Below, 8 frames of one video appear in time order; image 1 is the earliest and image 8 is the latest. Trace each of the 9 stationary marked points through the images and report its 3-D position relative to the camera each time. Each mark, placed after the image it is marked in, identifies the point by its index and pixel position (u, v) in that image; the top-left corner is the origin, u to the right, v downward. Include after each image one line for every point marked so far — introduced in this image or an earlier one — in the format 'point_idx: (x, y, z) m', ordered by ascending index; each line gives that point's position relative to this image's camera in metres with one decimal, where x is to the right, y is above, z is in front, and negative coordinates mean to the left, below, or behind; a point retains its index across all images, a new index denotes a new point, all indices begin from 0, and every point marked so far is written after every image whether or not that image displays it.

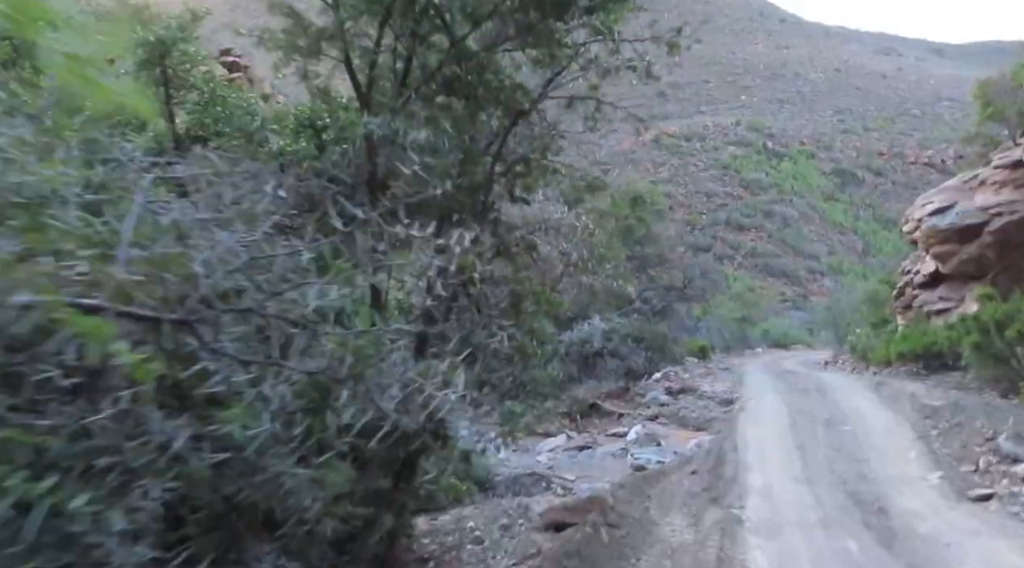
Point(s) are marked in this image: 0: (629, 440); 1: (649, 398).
0: (+1.7, -2.2, +11.1) m
1: (+2.3, -1.9, +12.9) m
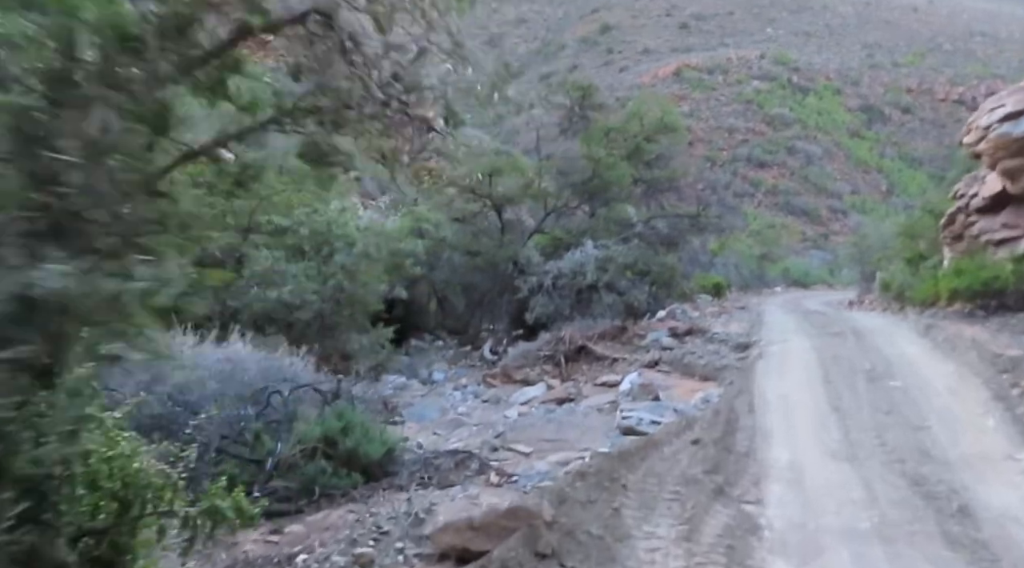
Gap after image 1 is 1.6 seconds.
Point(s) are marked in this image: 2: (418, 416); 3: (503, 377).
0: (+1.3, -1.3, +9.1) m
1: (+1.9, -0.8, +10.8) m
2: (-1.1, -1.5, +8.8) m
3: (-0.1, -1.3, +10.6) m
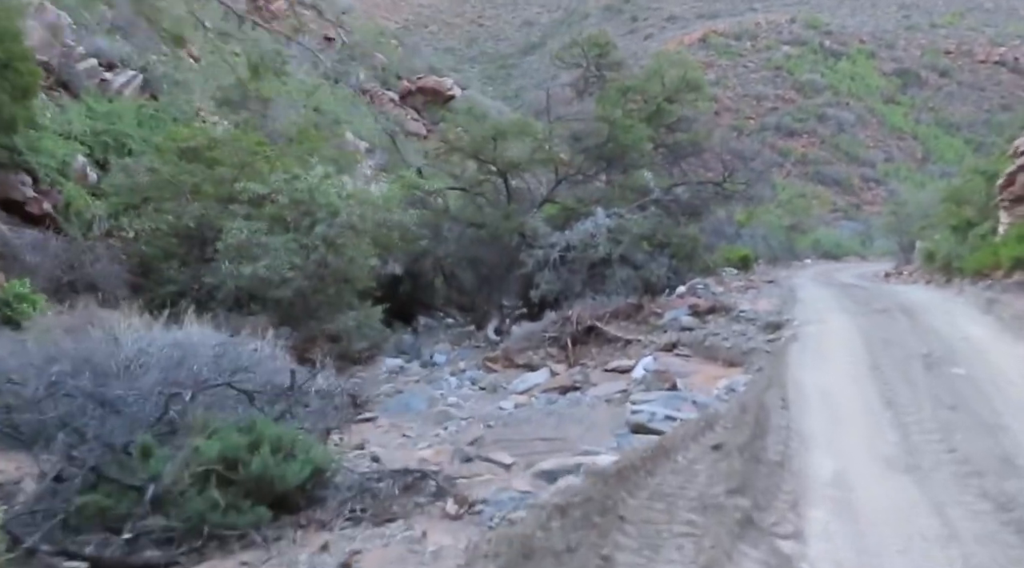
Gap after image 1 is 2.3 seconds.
0: (+1.3, -1.0, +8.0) m
1: (+1.9, -0.4, +9.7) m
2: (-1.1, -1.3, +7.8) m
3: (-0.1, -1.0, +9.6) m
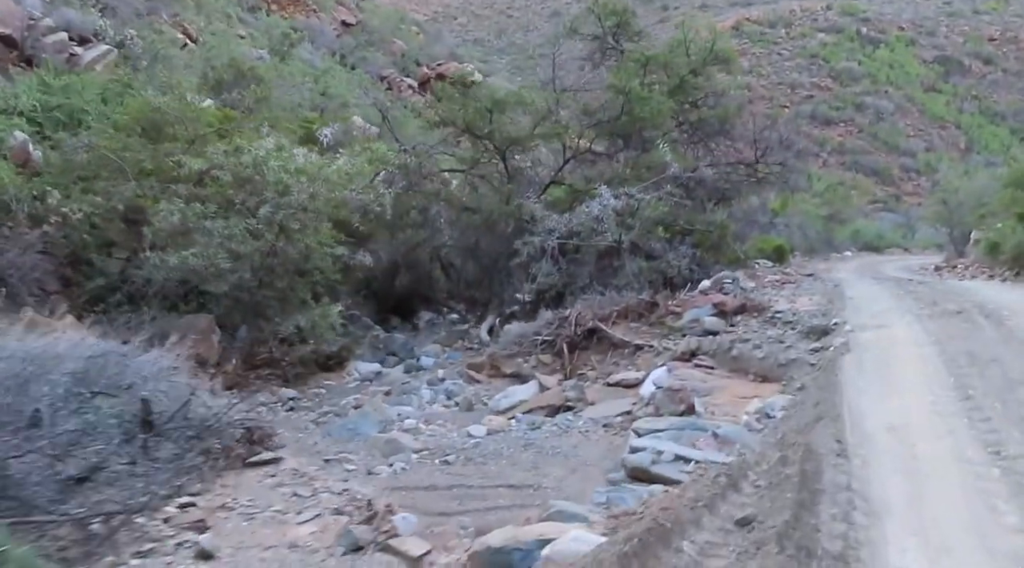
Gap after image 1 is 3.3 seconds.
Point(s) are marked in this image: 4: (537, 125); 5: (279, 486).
0: (+1.1, -0.9, +6.3) m
1: (+1.8, -0.4, +8.0) m
2: (-1.3, -1.2, +6.2) m
3: (-0.2, -0.9, +8.0) m
4: (+0.3, +2.5, +11.9) m
5: (-1.2, -1.1, +4.1) m
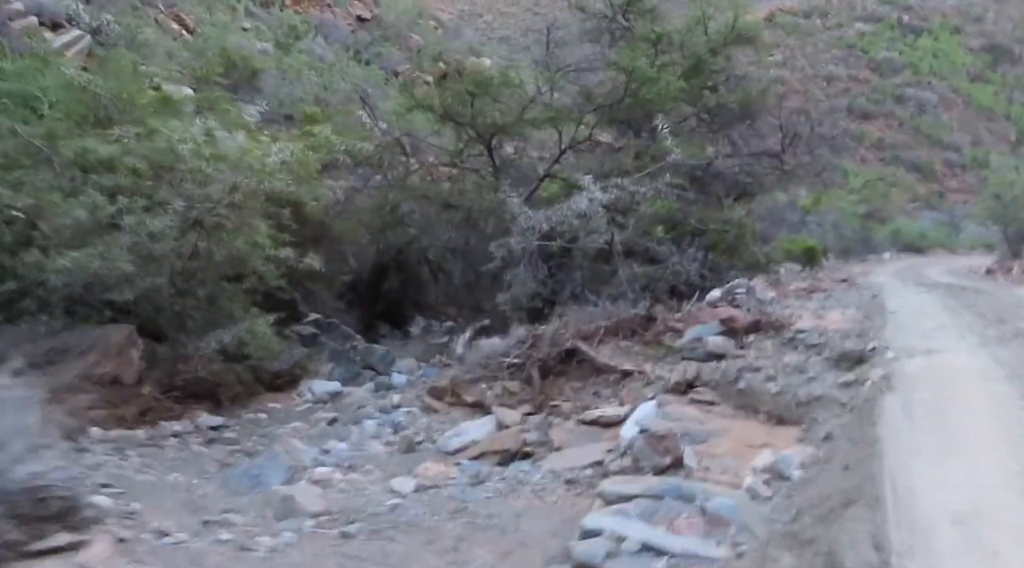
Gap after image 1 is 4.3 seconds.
0: (+0.7, -1.0, +4.9) m
1: (+1.5, -0.5, +6.6) m
2: (-1.7, -1.3, +4.9) m
3: (-0.5, -1.0, +6.6) m
4: (+0.2, +2.4, +10.6) m
5: (-1.7, -1.1, +2.8) m
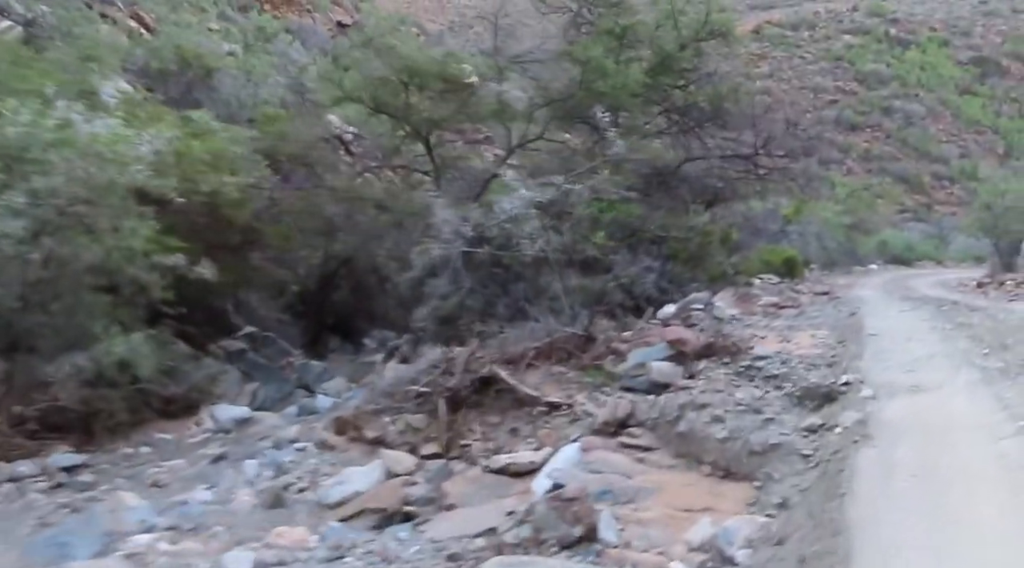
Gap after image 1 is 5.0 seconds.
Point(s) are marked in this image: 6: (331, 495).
0: (+0.1, -1.1, +3.9) m
1: (+0.8, -0.6, +5.5) m
2: (-2.3, -1.4, +3.8) m
3: (-1.2, -1.1, +5.6) m
4: (-0.5, +2.3, +9.6) m
5: (-2.3, -1.2, +1.7) m
6: (-1.1, -1.3, +4.4) m
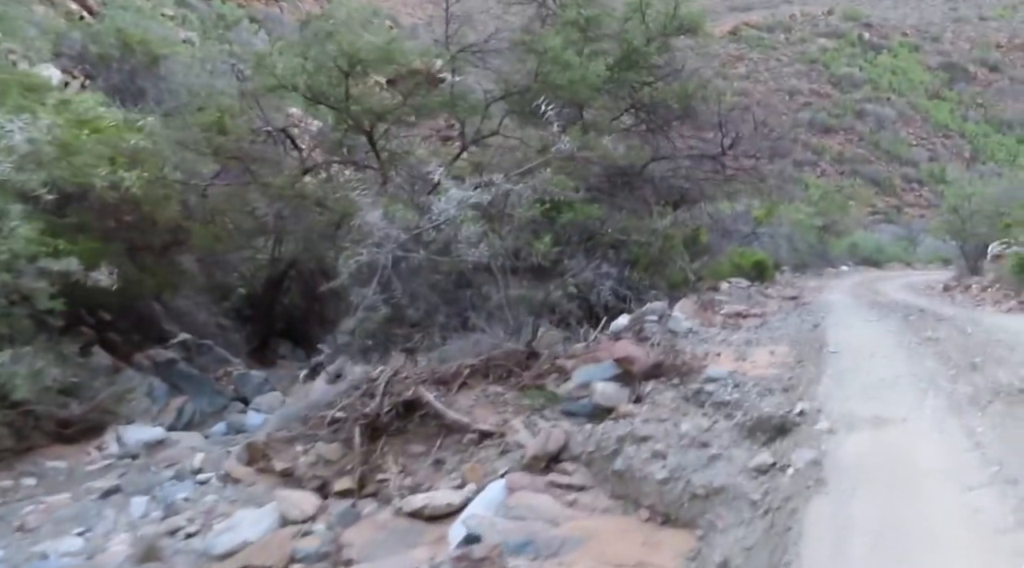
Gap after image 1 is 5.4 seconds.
0: (-0.3, -1.2, +3.3) m
1: (+0.4, -0.7, +5.0) m
2: (-2.7, -1.4, +3.2) m
3: (-1.6, -1.1, +5.0) m
4: (-1.1, +2.2, +9.0) m
5: (-2.6, -1.2, +1.1) m
6: (-1.6, -1.3, +3.8) m
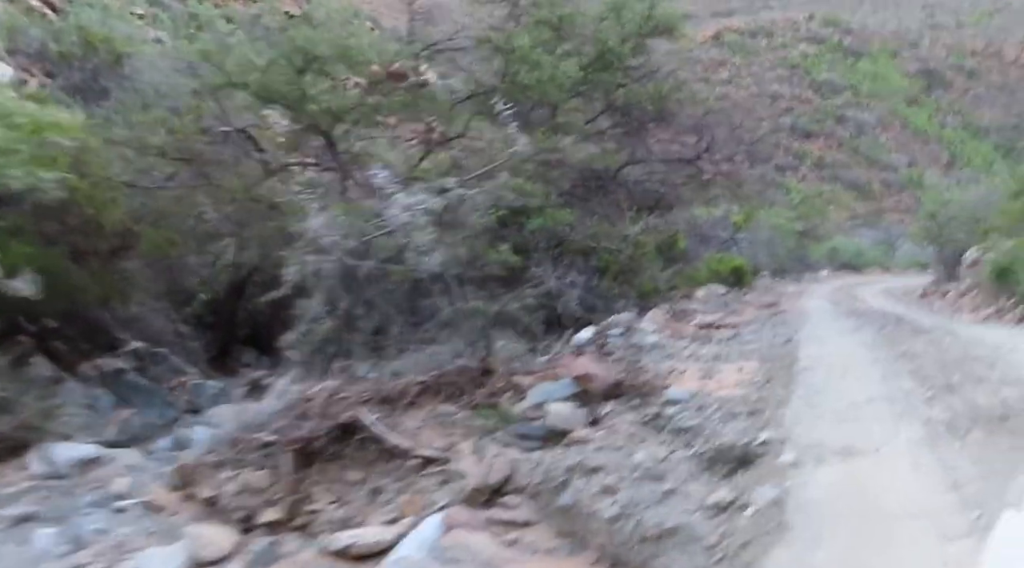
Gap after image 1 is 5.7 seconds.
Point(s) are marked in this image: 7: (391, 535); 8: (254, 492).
0: (-0.6, -1.2, +3.0) m
1: (+0.1, -0.7, +4.7) m
2: (-3.0, -1.5, +2.8) m
3: (-1.9, -1.2, +4.6) m
4: (-1.5, +2.2, +8.6) m
5: (-2.8, -1.3, +0.7) m
6: (-1.8, -1.4, +3.4) m
7: (-0.6, -1.1, +3.6) m
8: (-1.4, -1.1, +4.3) m
